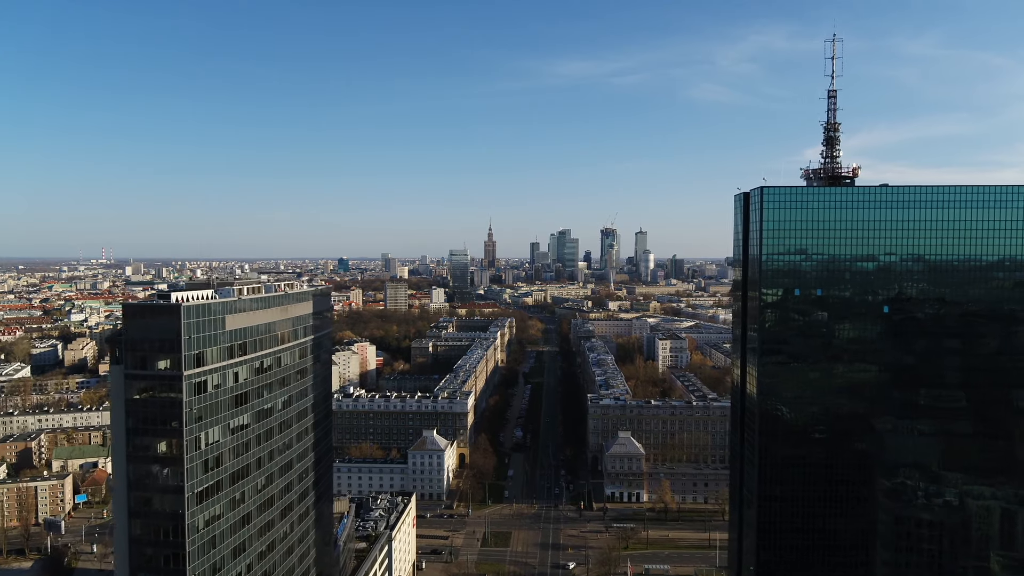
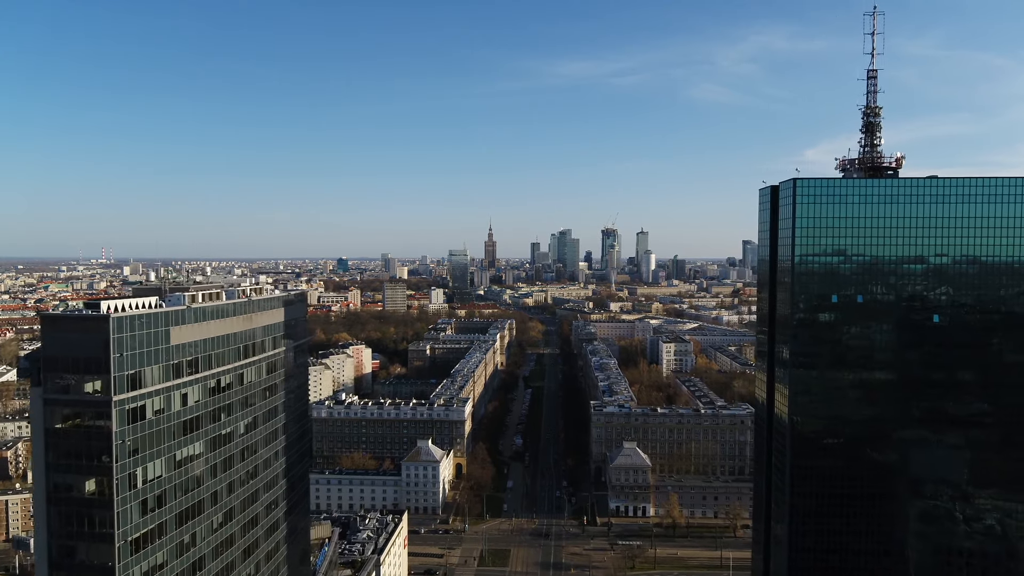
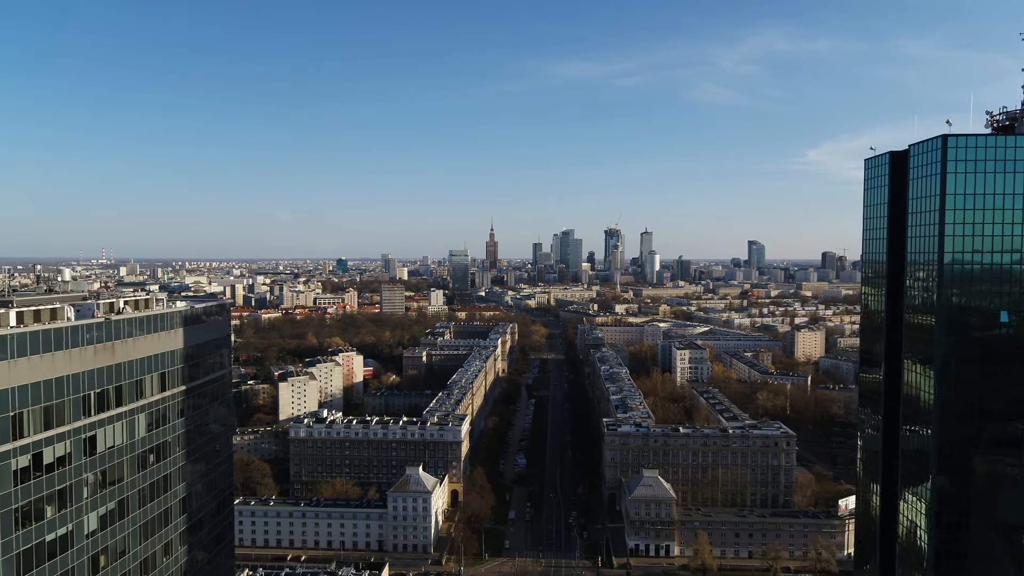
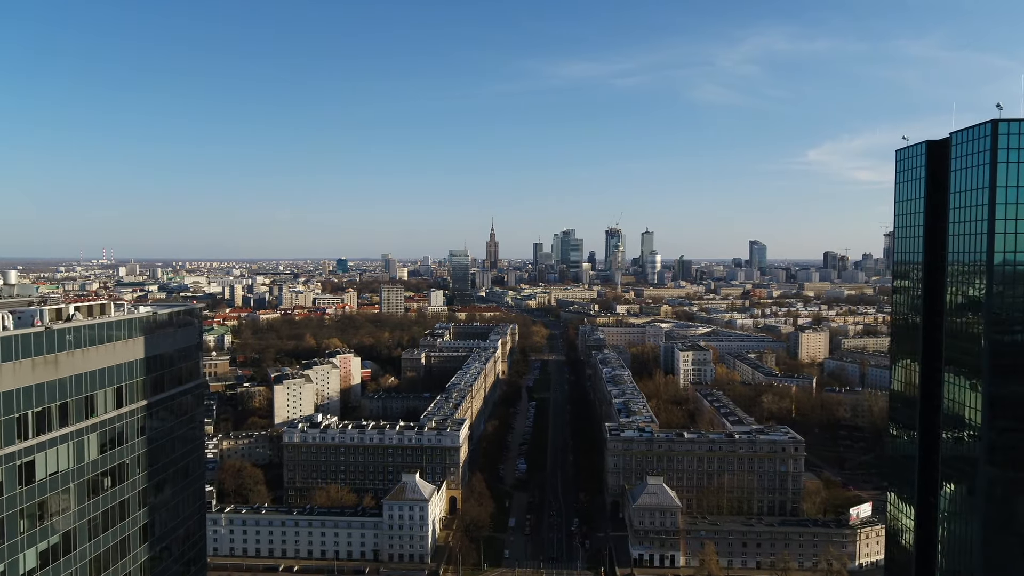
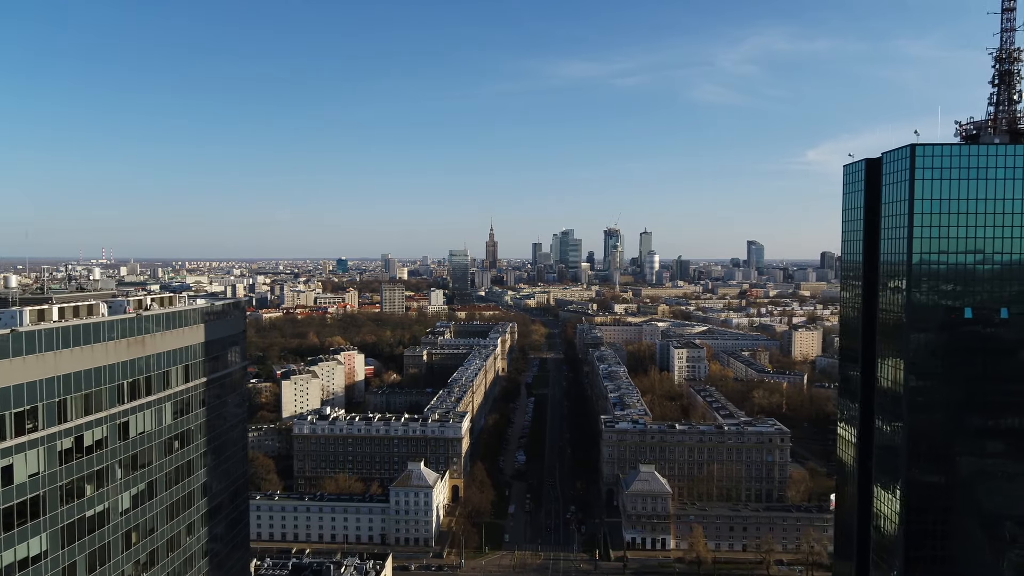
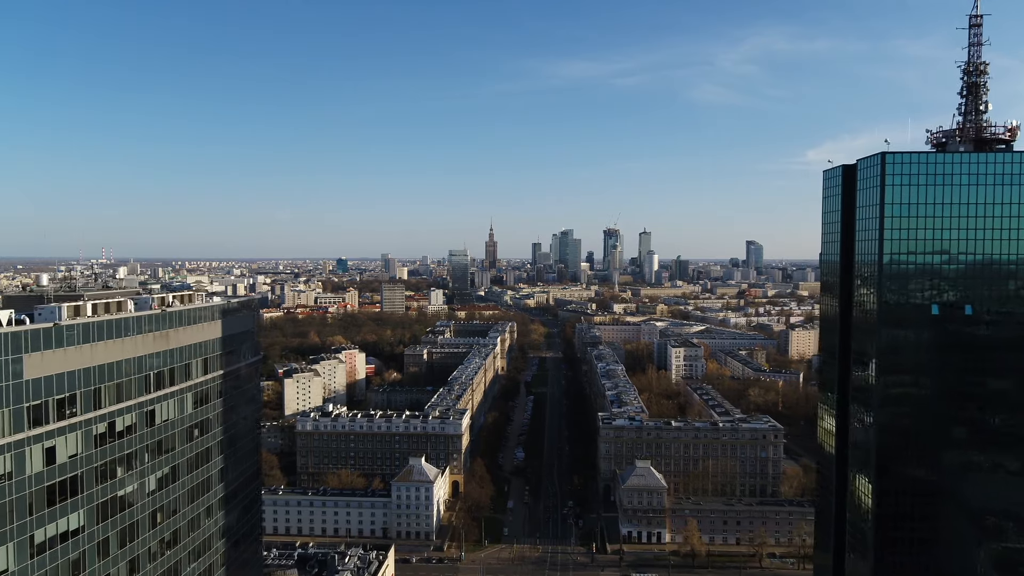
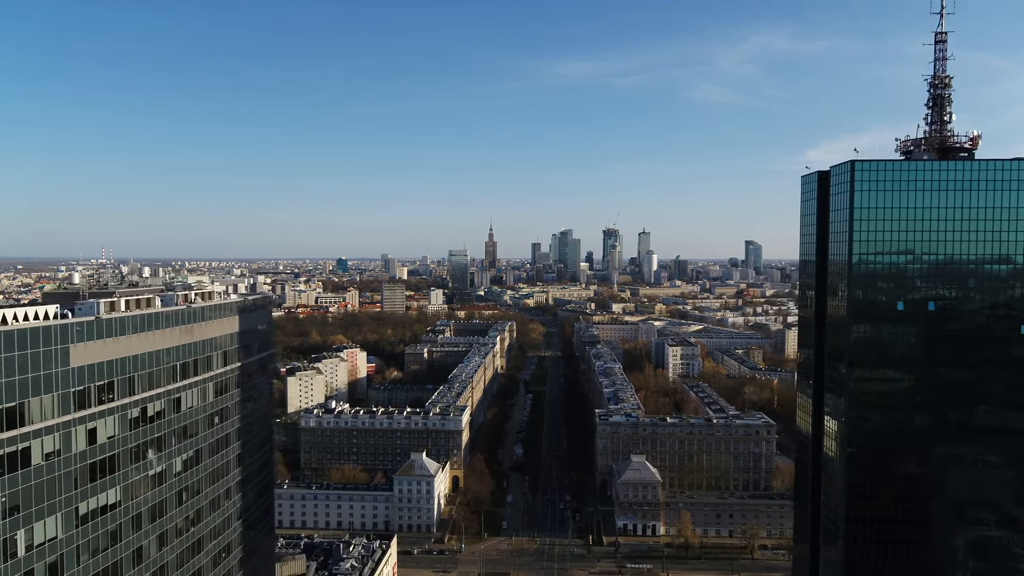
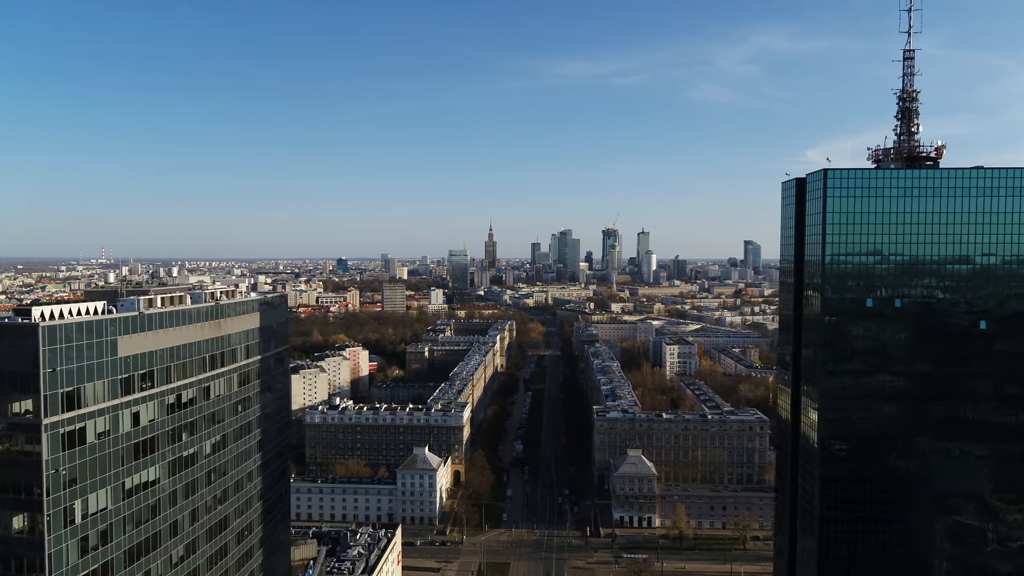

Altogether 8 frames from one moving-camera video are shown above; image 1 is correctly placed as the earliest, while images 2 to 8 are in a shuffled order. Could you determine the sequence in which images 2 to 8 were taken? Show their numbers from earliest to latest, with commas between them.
2, 8, 7, 6, 5, 3, 4
